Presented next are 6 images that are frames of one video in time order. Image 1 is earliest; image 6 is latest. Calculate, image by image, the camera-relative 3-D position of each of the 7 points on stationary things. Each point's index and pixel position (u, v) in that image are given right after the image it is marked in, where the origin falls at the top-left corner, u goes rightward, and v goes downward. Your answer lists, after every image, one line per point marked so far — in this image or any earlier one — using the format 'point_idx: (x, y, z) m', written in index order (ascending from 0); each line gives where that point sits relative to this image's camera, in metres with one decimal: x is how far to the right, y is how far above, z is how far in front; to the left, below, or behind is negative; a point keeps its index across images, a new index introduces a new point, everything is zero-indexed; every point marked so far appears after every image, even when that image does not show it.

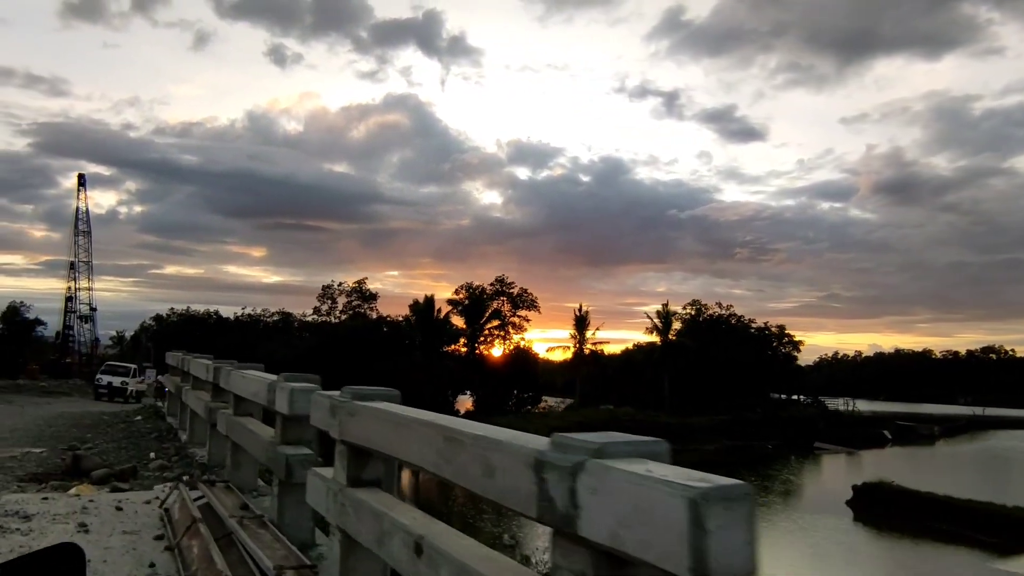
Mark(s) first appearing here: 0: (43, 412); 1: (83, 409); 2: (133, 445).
0: (-10.8, -3.0, +18.1) m
1: (-10.5, -3.0, +18.3) m
2: (-4.9, -2.1, +9.8) m
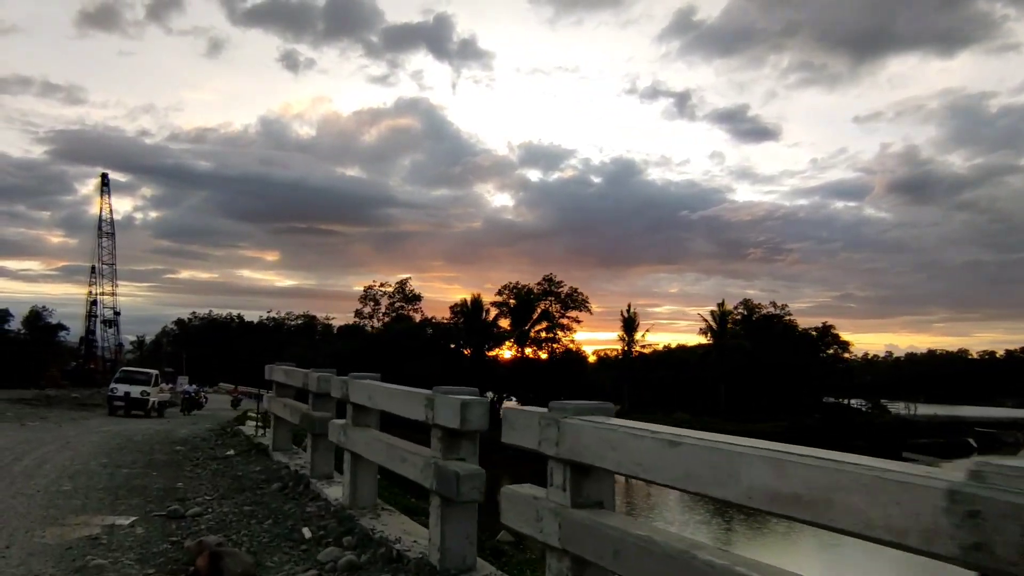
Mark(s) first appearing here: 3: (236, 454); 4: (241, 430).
0: (-8.0, -2.9, +15.0) m
1: (-7.6, -3.0, +15.2) m
2: (-2.2, -1.9, +6.6) m
3: (-3.5, -2.1, +9.5) m
4: (-4.3, -2.3, +12.0) m
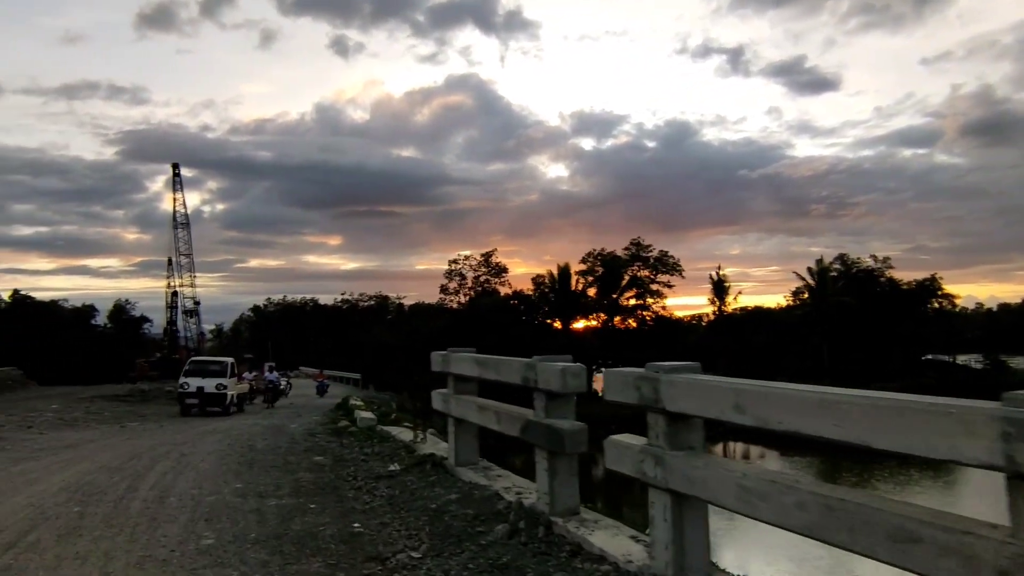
0: (-5.0, -2.6, +13.1) m
1: (-4.7, -2.6, +13.3) m
2: (0.0, -1.6, +4.3) m
3: (-1.0, -1.8, +7.3) m
4: (-1.7, -1.9, +9.8) m
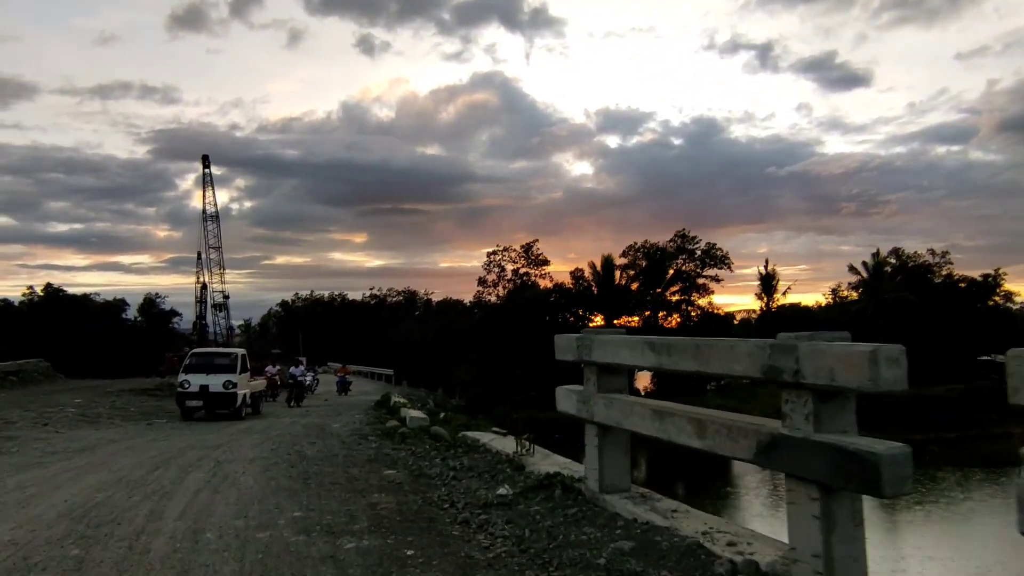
0: (-3.7, -2.3, +11.3) m
1: (-3.4, -2.3, +11.4) m
2: (+1.0, -1.4, +2.3) m
3: (+0.1, -1.5, +5.3) m
4: (-0.5, -1.6, +7.8) m
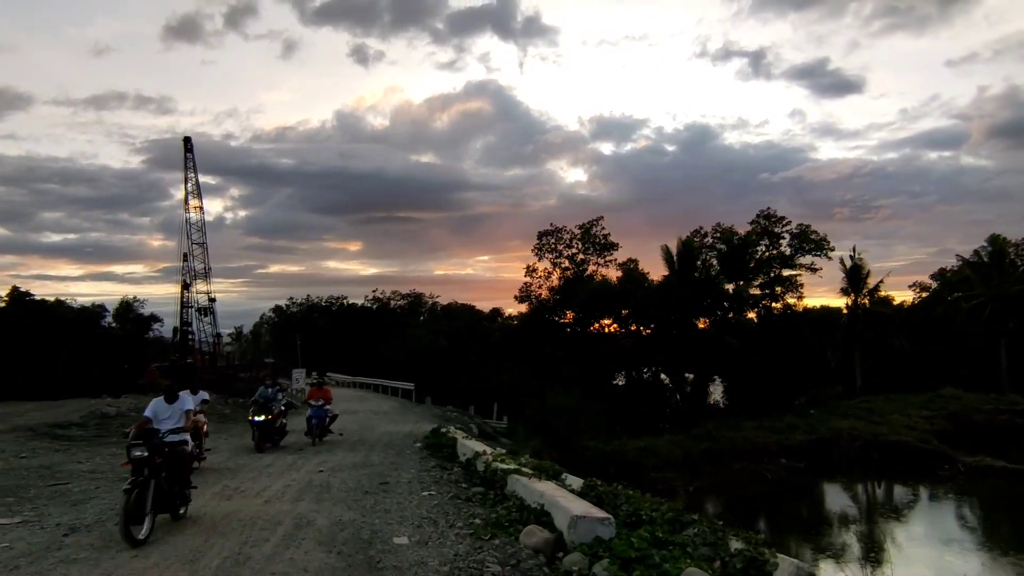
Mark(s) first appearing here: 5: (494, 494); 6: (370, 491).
0: (-1.0, -1.6, +2.2) m
1: (-0.6, -1.6, +2.3) m
2: (+3.8, -0.5, -6.8) m
3: (+2.9, -0.7, -3.7) m
4: (+2.3, -0.8, -1.2) m
5: (-0.2, -2.5, +9.1) m
6: (-1.8, -2.6, +9.6) m
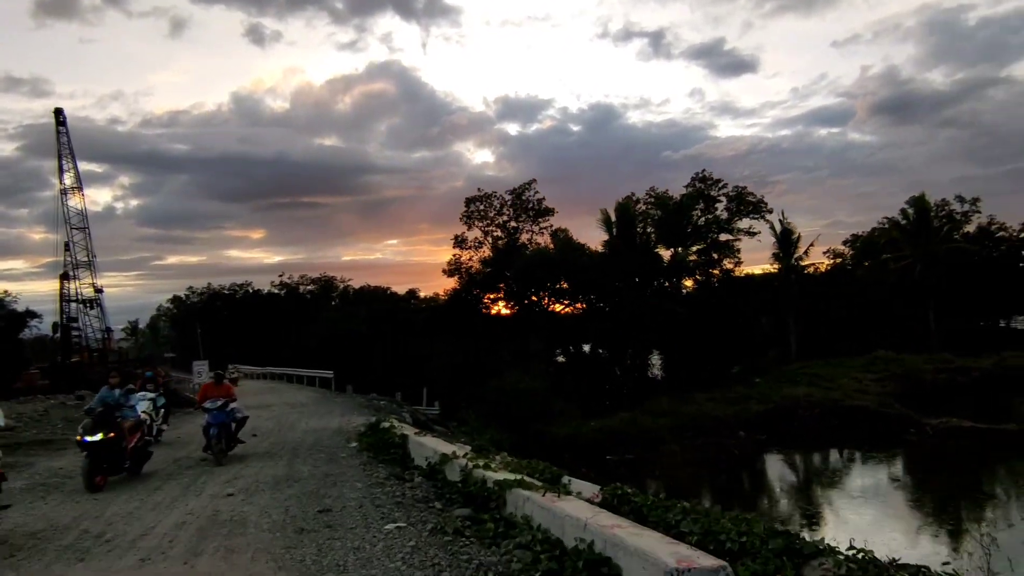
0: (-0.1, -1.2, -0.8) m
1: (+0.2, -1.2, -0.6) m
2: (+5.6, -0.2, -9.2) m
3: (+4.4, -0.3, -6.3) m
4: (+3.5, -0.4, -3.8) m
5: (-0.2, -1.9, +6.2) m
6: (-1.8, -2.0, +6.5) m
